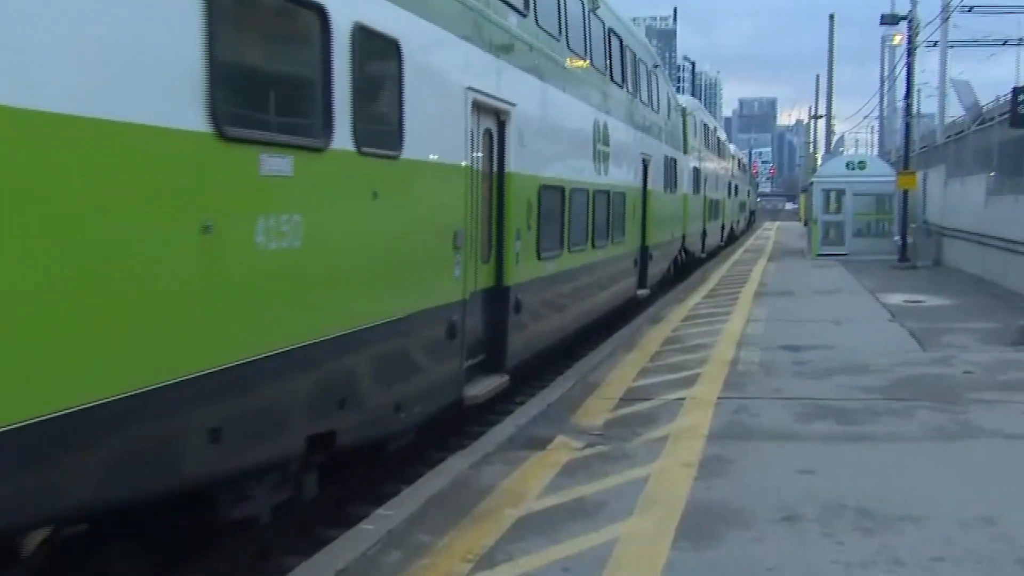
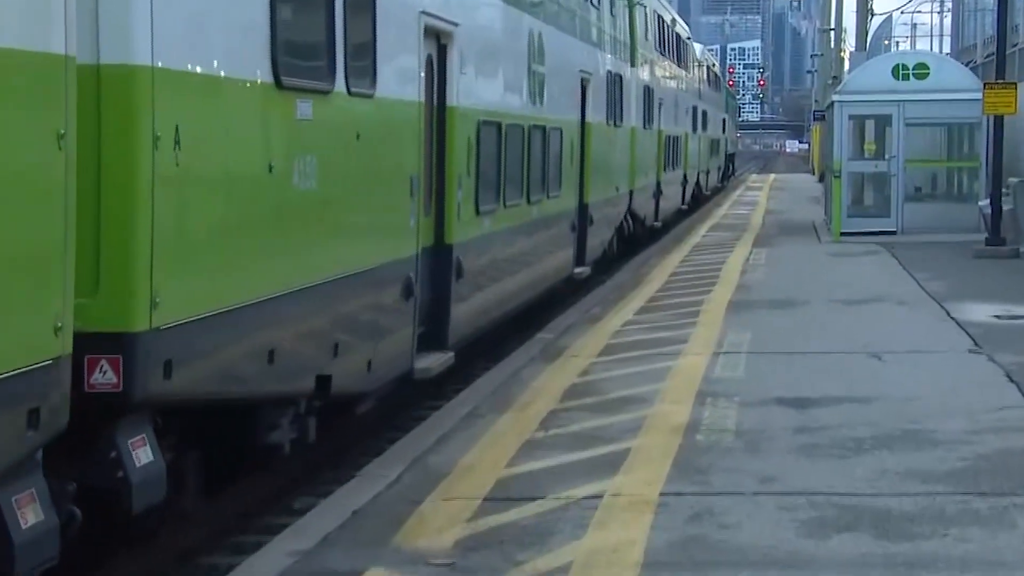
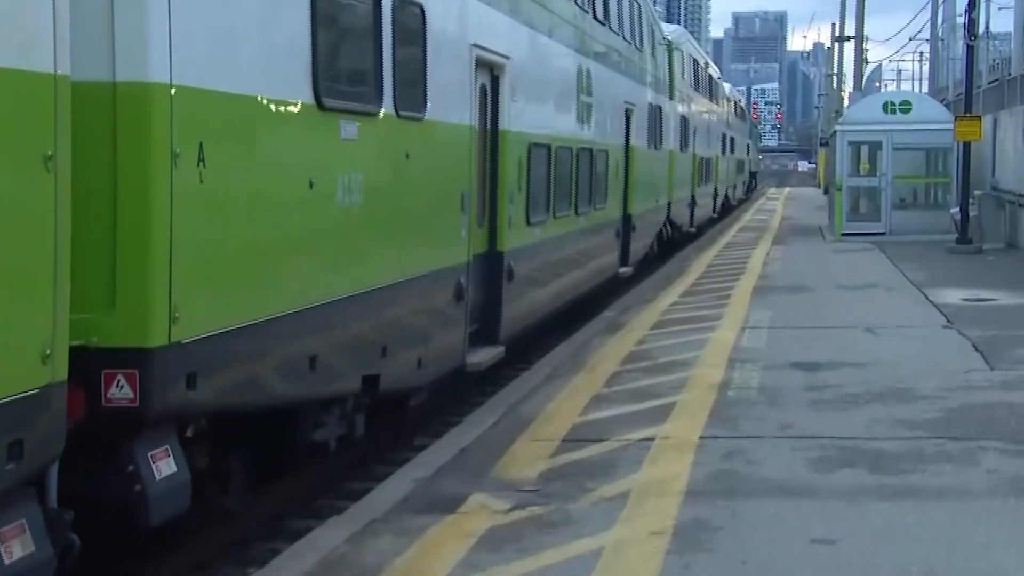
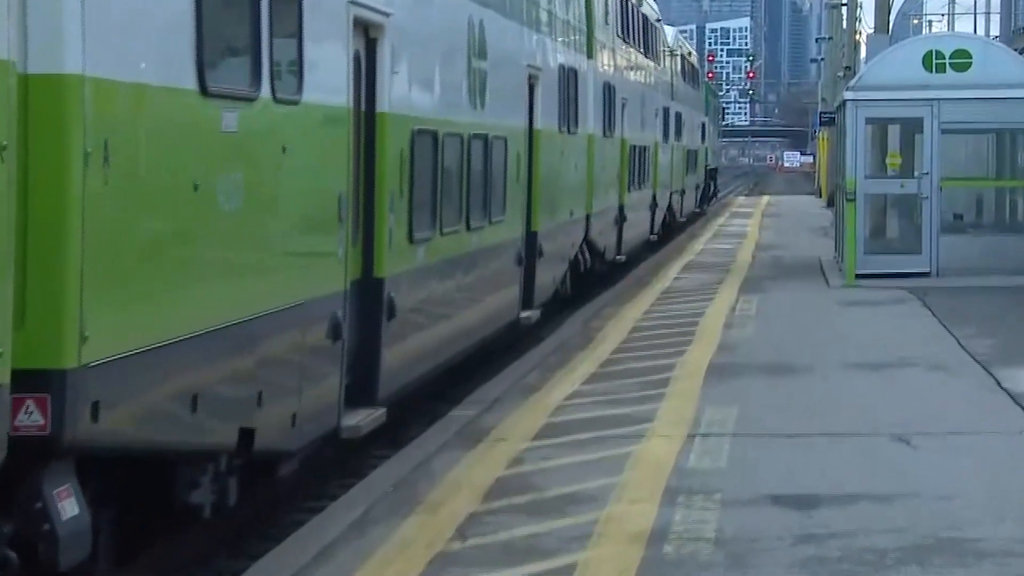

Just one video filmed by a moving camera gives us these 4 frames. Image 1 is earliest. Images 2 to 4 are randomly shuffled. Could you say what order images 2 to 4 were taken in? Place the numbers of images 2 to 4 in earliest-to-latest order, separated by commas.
3, 2, 4
